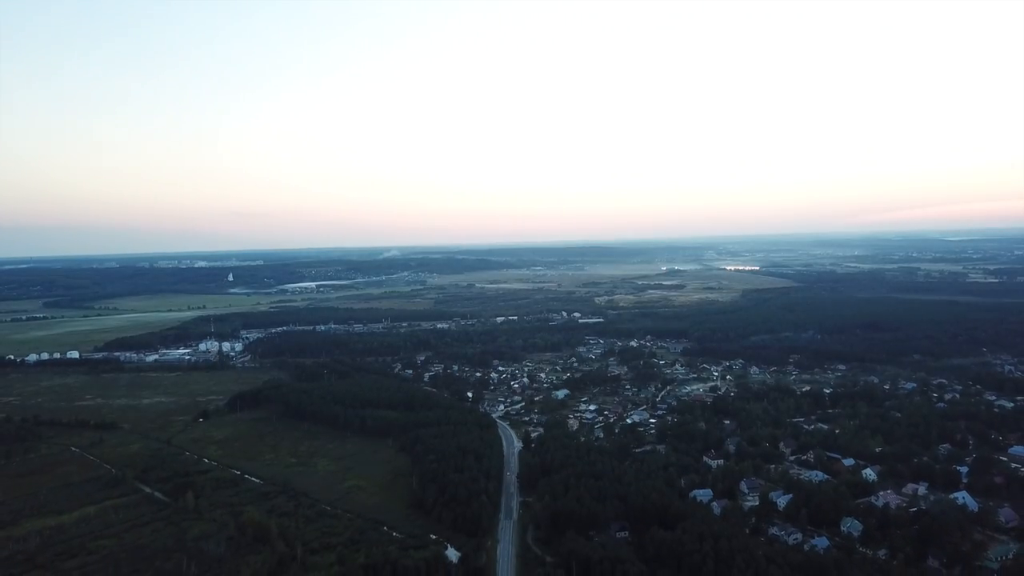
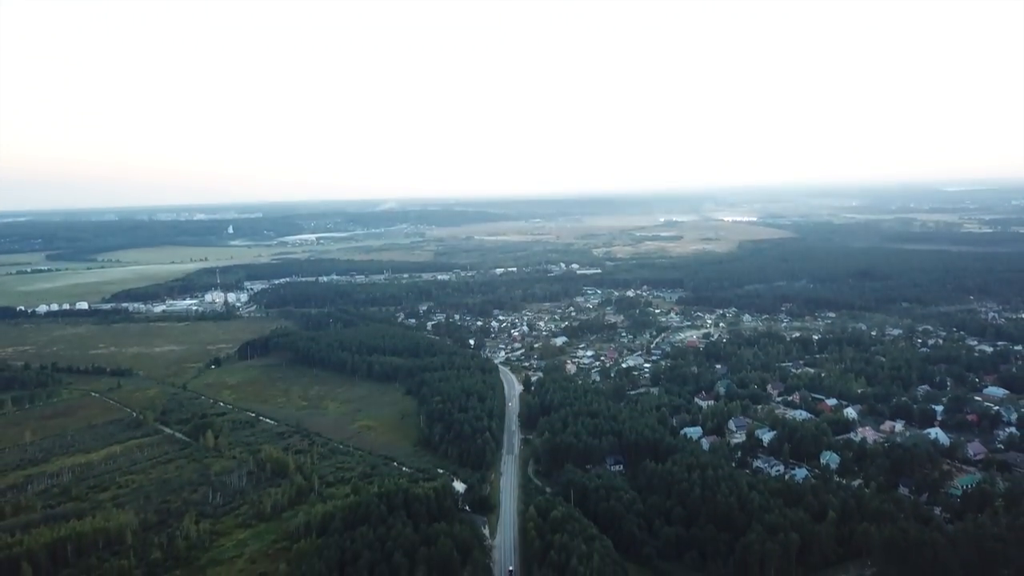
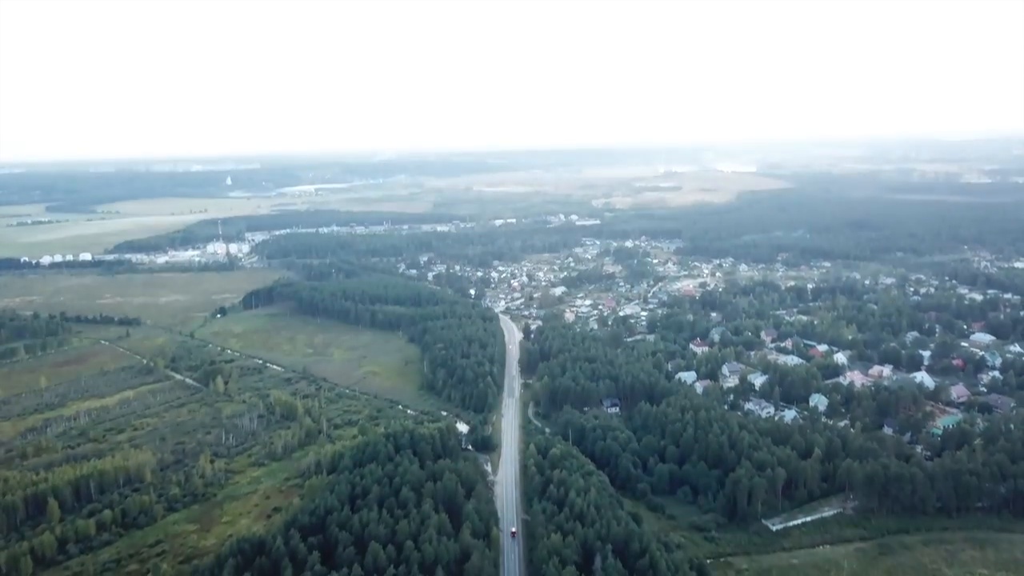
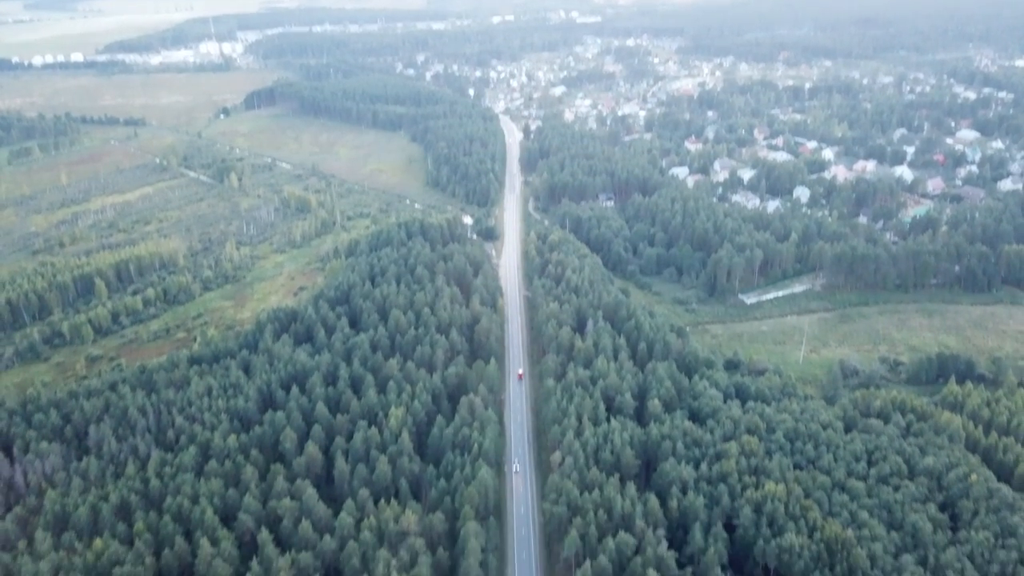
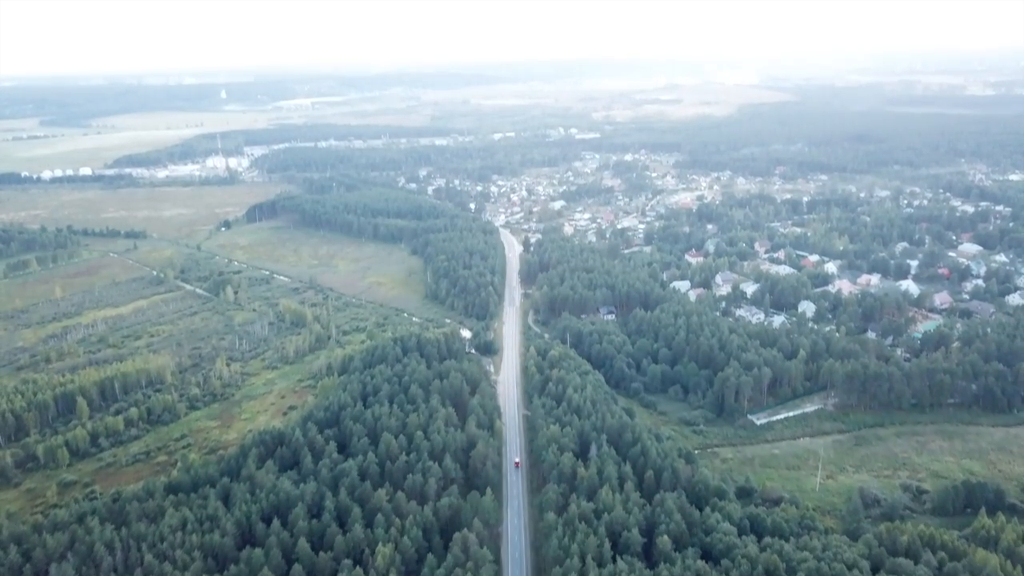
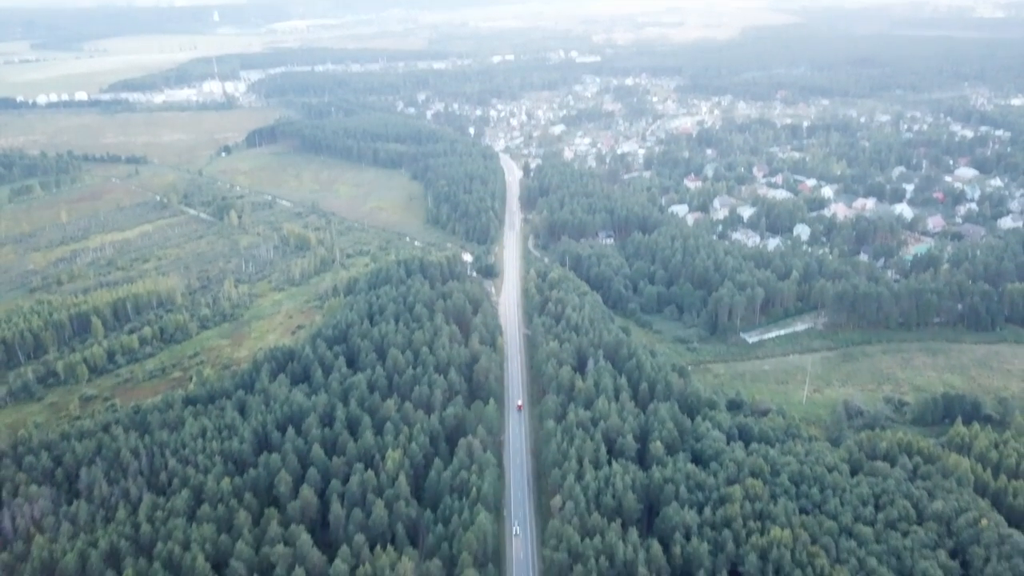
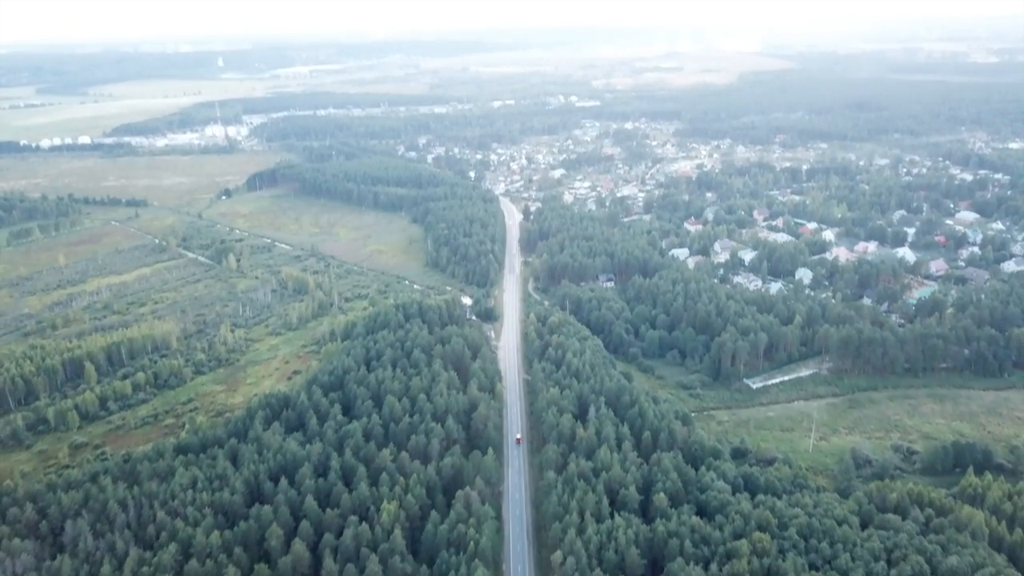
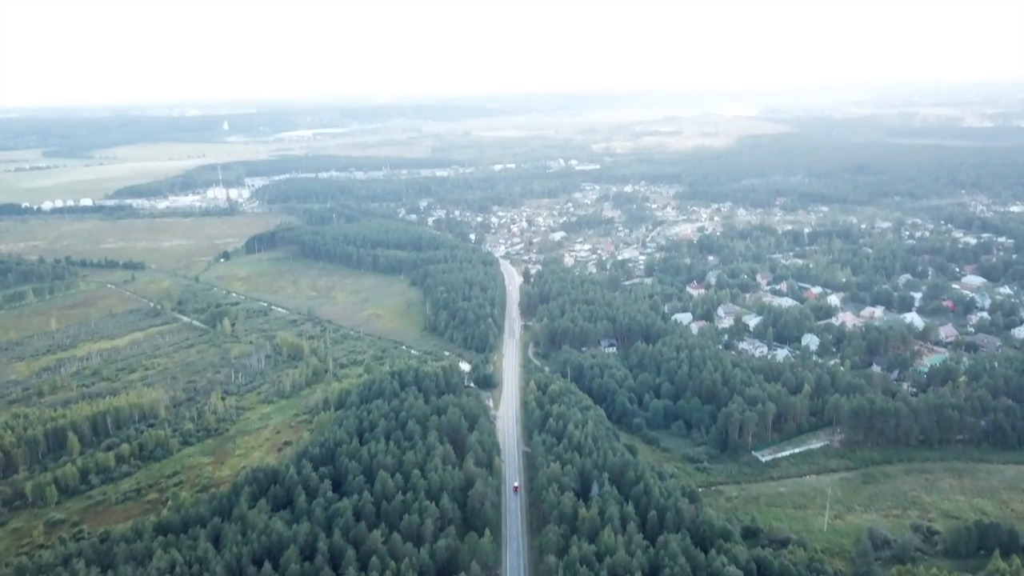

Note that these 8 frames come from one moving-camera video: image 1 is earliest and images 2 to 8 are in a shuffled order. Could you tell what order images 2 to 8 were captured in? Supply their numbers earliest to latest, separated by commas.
2, 3, 8, 5, 7, 6, 4
